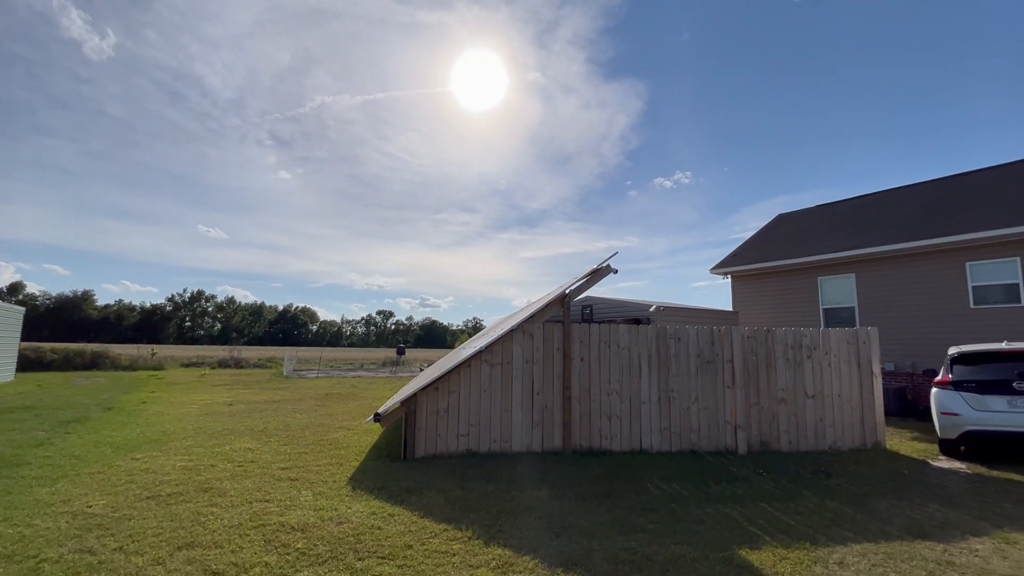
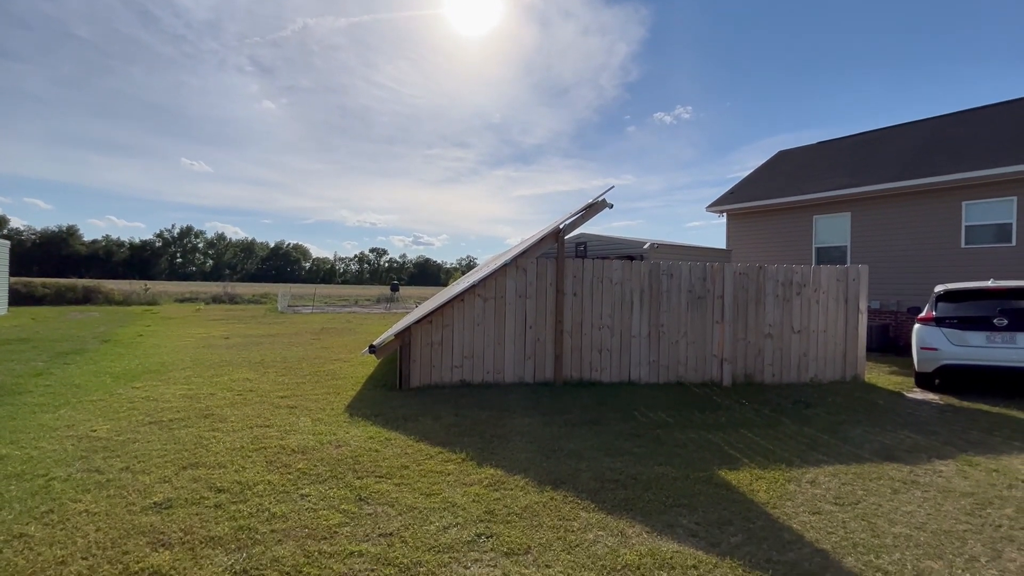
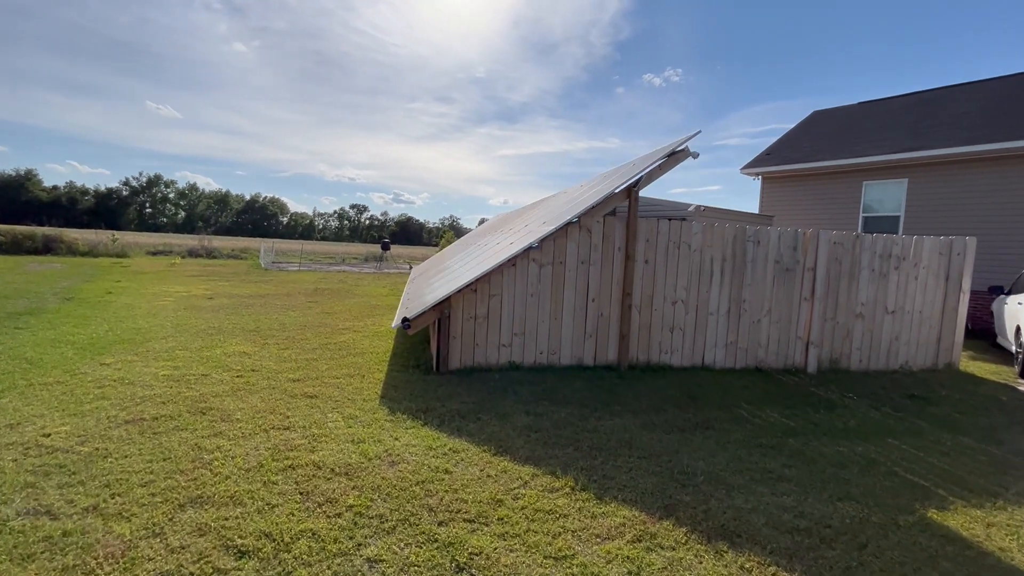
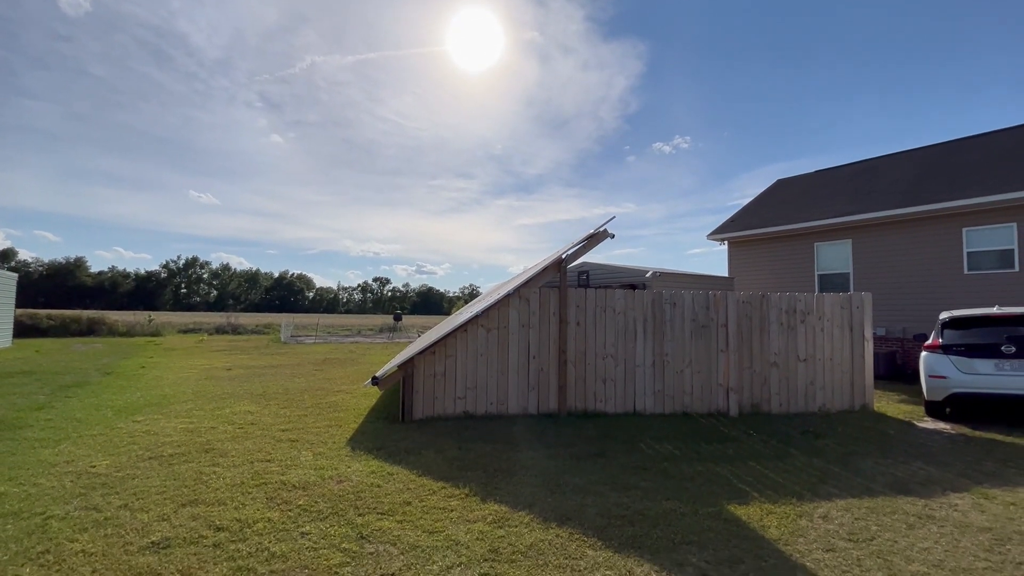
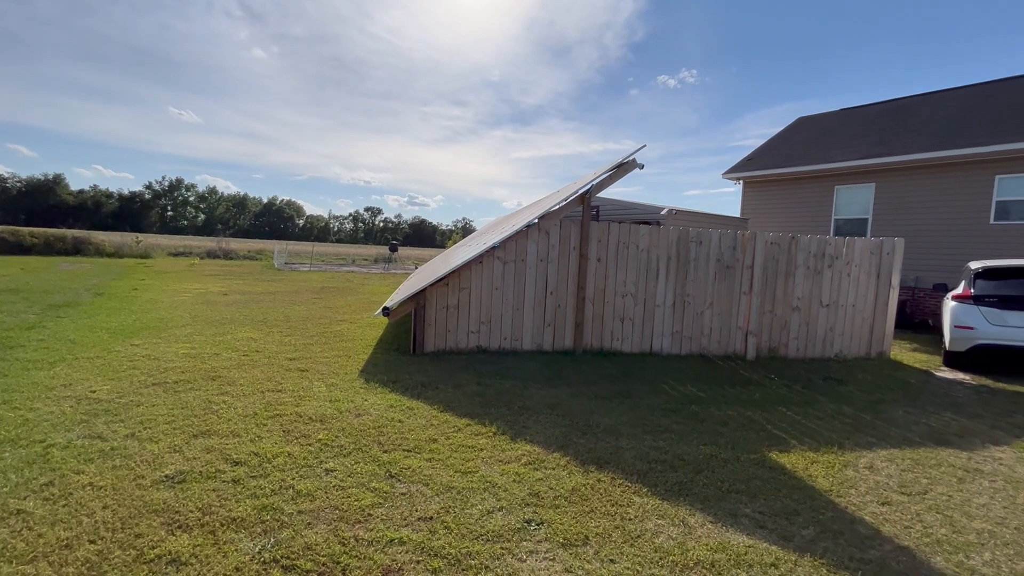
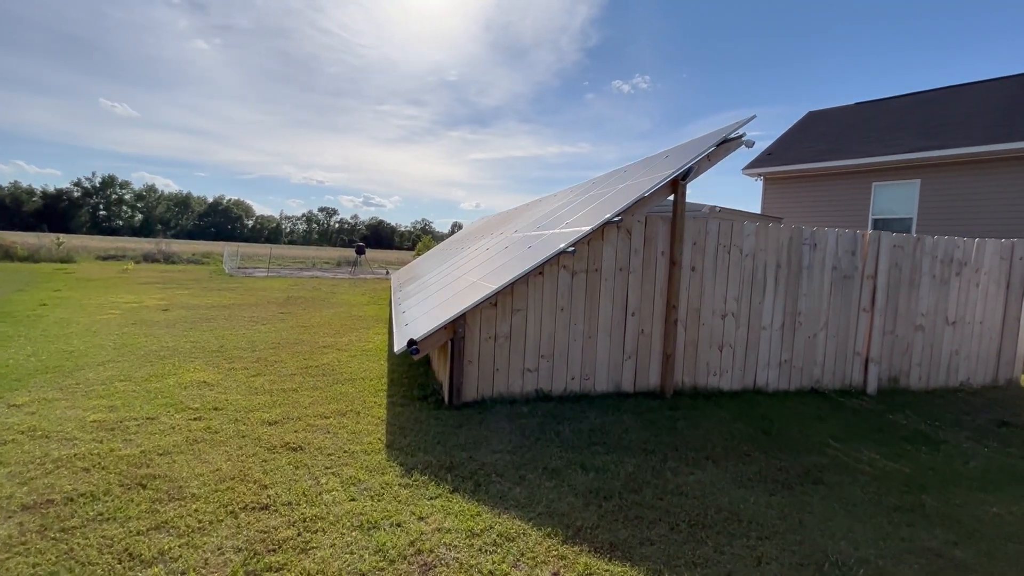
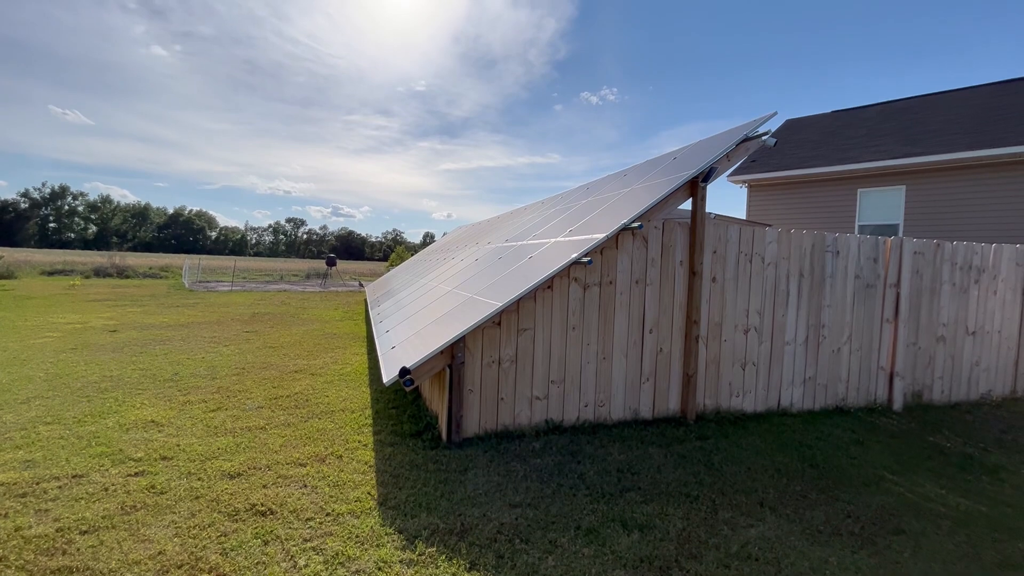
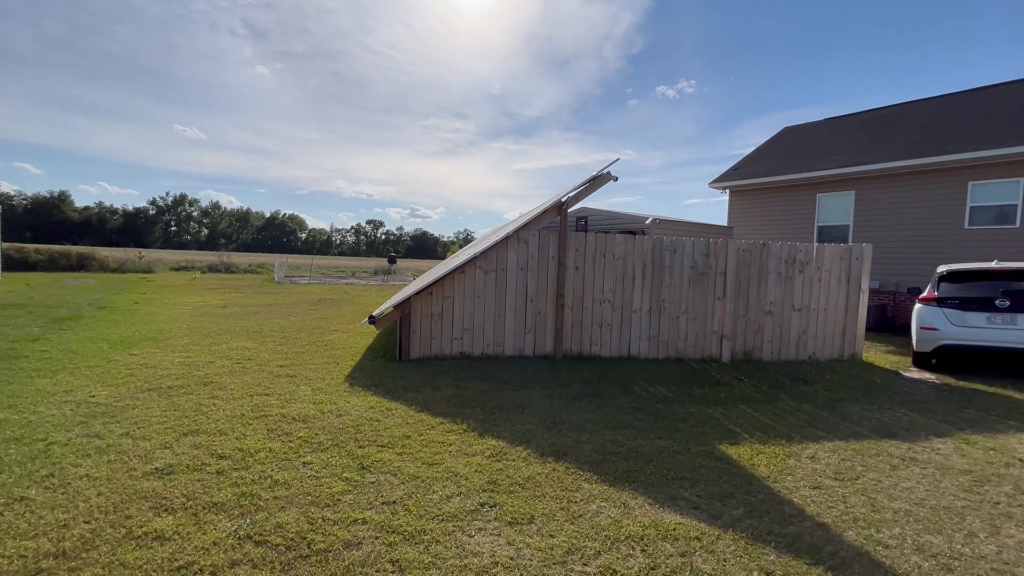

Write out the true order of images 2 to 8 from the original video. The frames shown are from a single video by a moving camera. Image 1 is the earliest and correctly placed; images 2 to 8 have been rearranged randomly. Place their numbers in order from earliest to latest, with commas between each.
4, 2, 8, 5, 3, 6, 7
